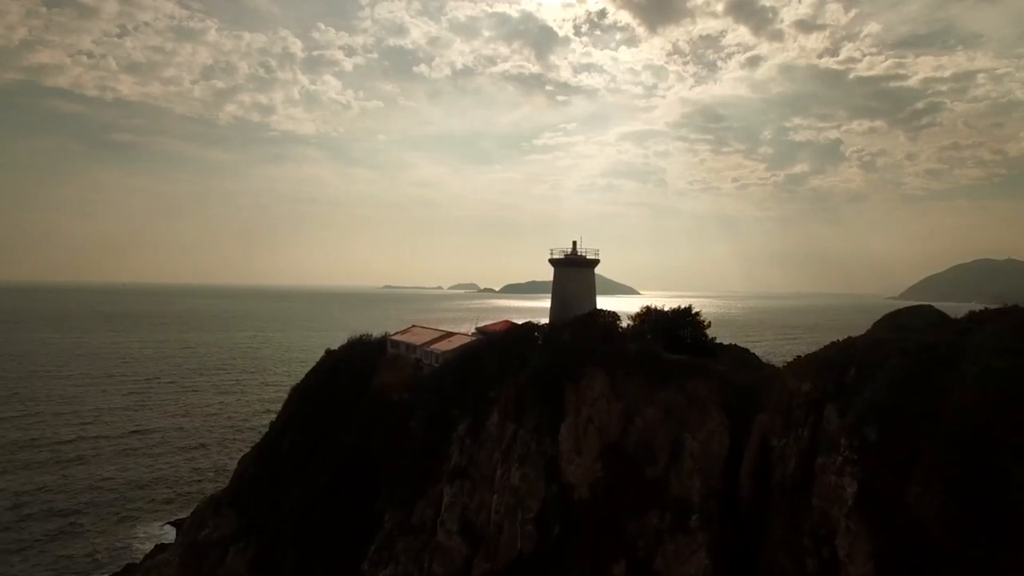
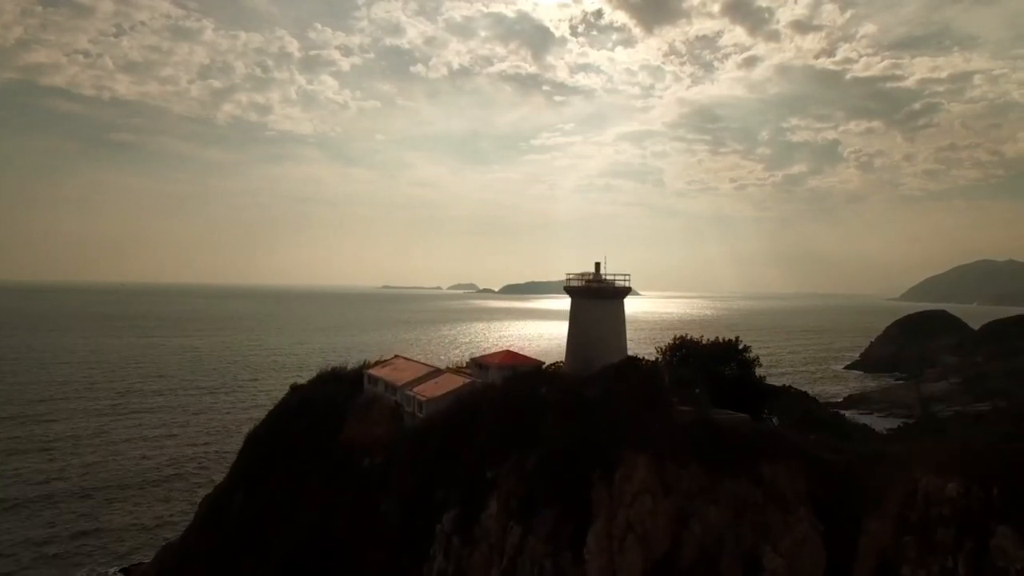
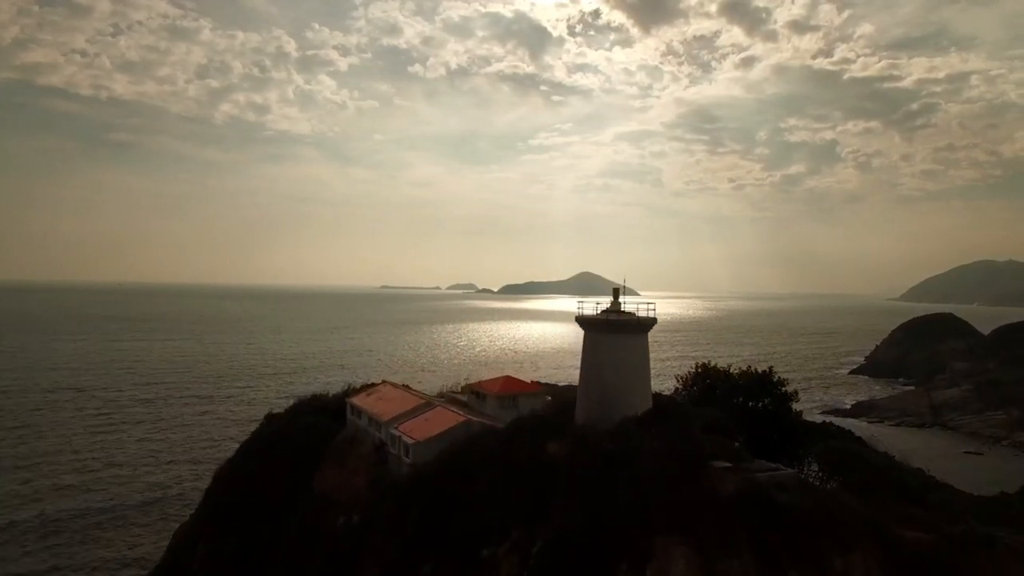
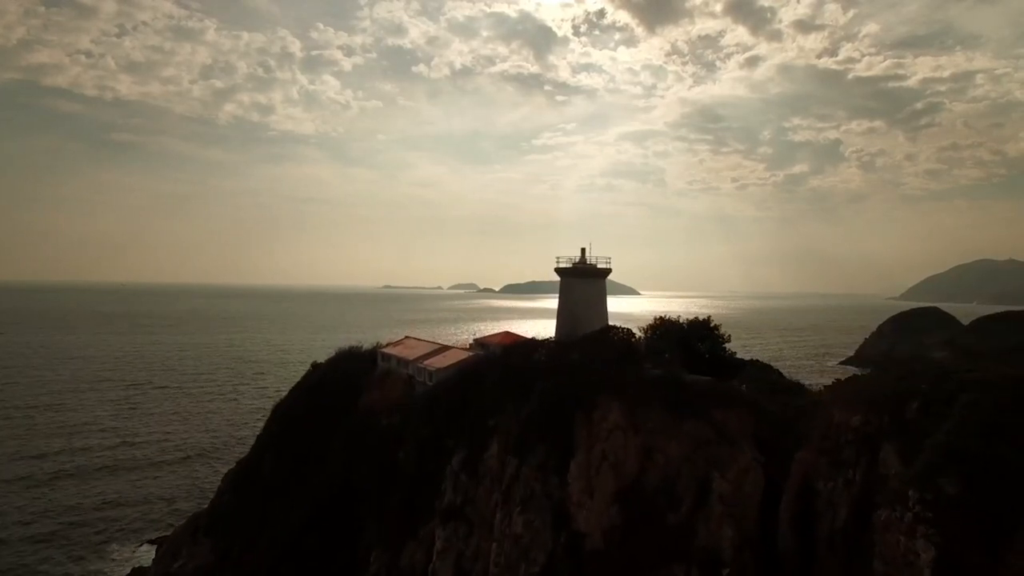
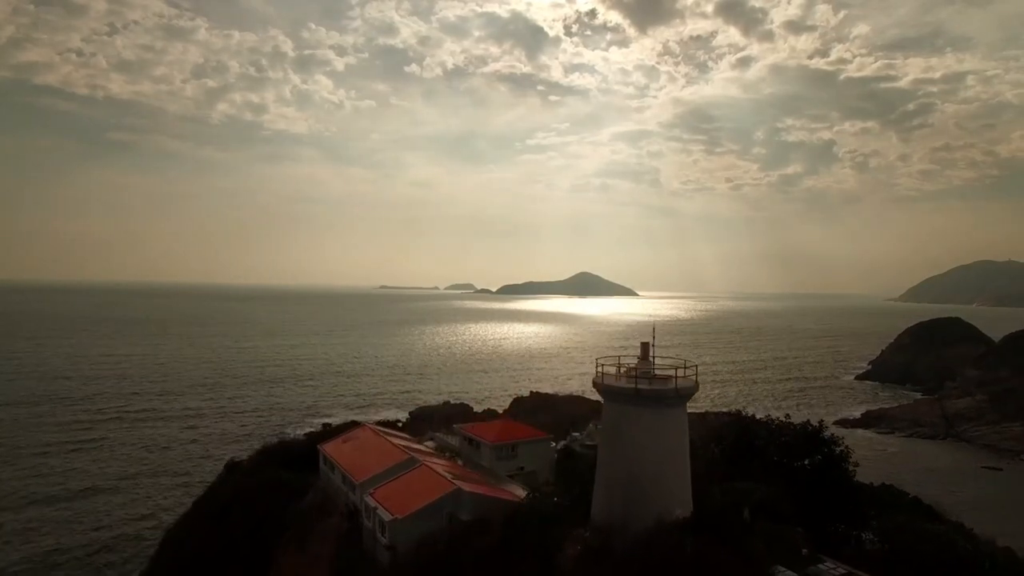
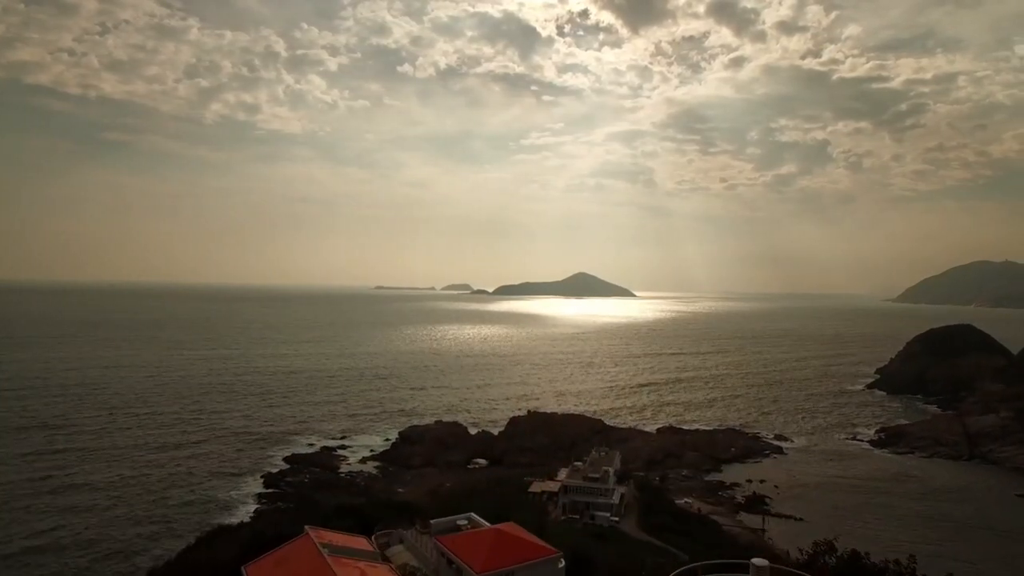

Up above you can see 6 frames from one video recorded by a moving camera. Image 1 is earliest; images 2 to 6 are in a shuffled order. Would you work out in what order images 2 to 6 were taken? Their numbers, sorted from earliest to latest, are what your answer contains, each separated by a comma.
4, 2, 3, 5, 6
